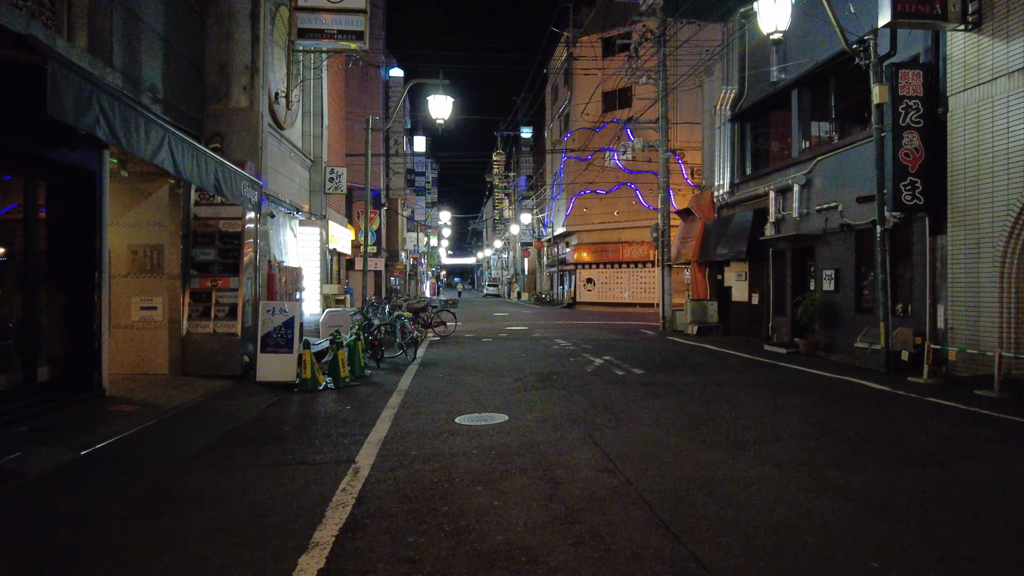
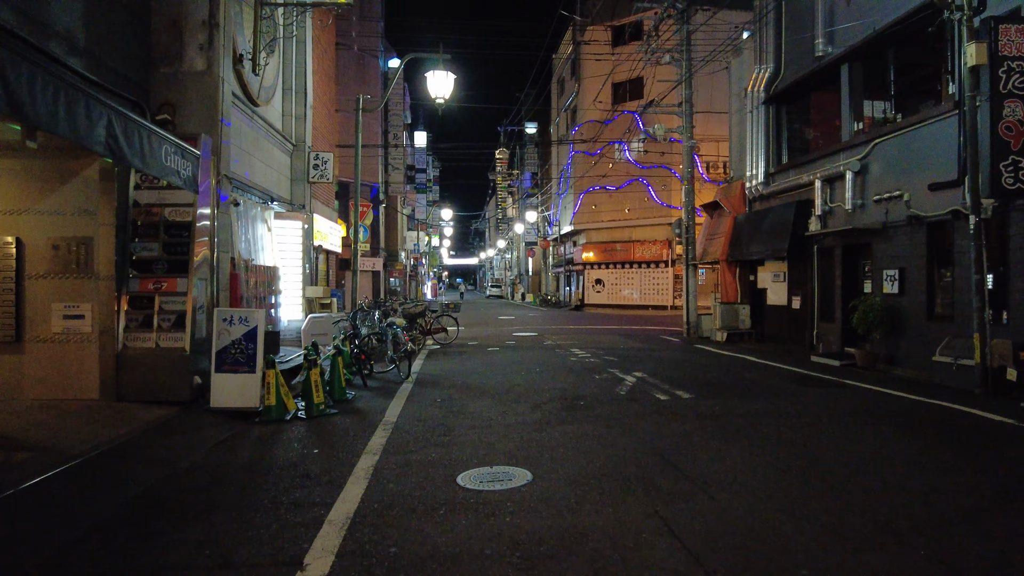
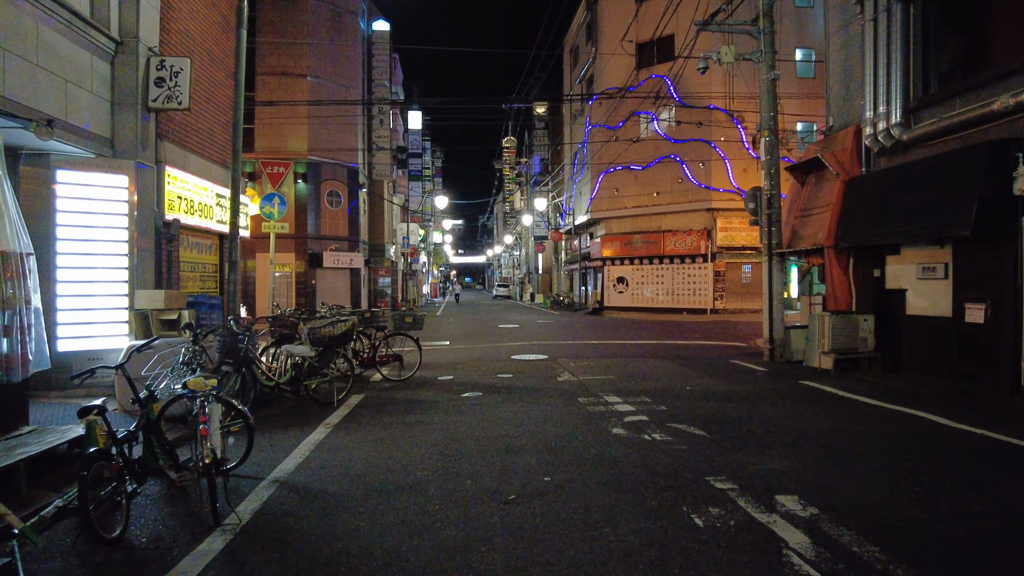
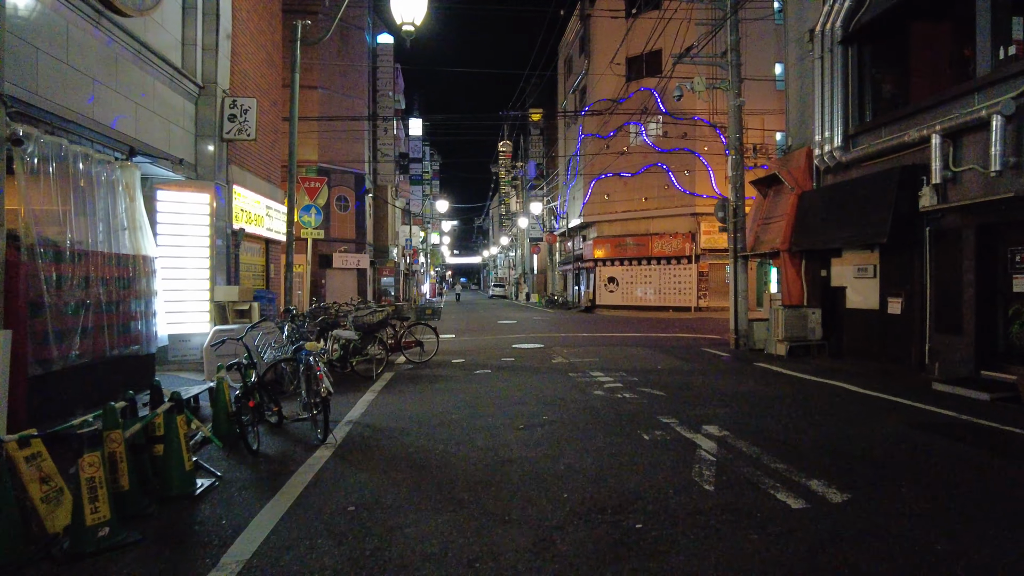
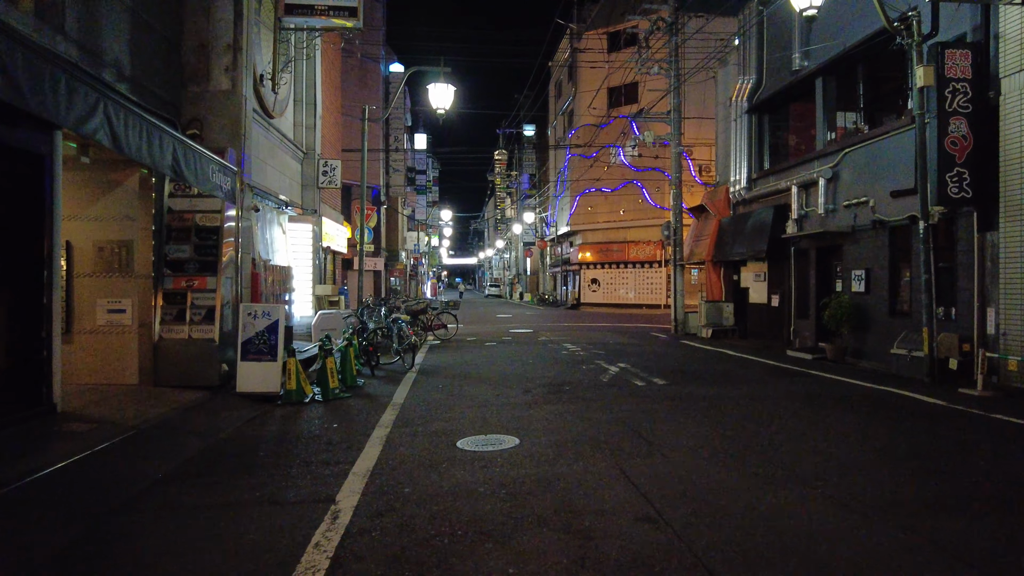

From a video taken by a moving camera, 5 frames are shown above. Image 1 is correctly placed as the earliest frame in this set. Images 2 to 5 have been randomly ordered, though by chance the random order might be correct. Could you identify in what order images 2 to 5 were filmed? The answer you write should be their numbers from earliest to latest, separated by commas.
5, 2, 4, 3
